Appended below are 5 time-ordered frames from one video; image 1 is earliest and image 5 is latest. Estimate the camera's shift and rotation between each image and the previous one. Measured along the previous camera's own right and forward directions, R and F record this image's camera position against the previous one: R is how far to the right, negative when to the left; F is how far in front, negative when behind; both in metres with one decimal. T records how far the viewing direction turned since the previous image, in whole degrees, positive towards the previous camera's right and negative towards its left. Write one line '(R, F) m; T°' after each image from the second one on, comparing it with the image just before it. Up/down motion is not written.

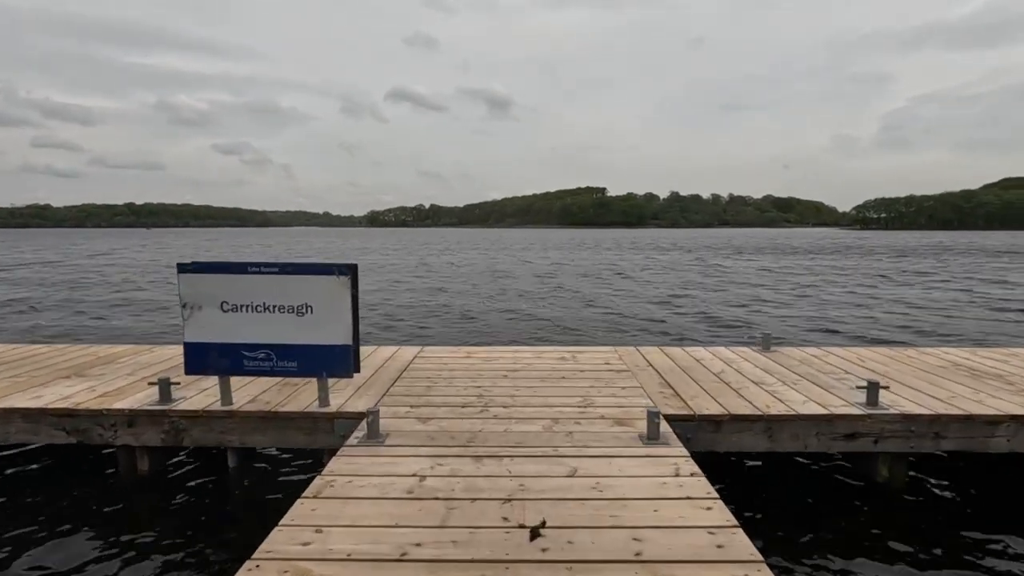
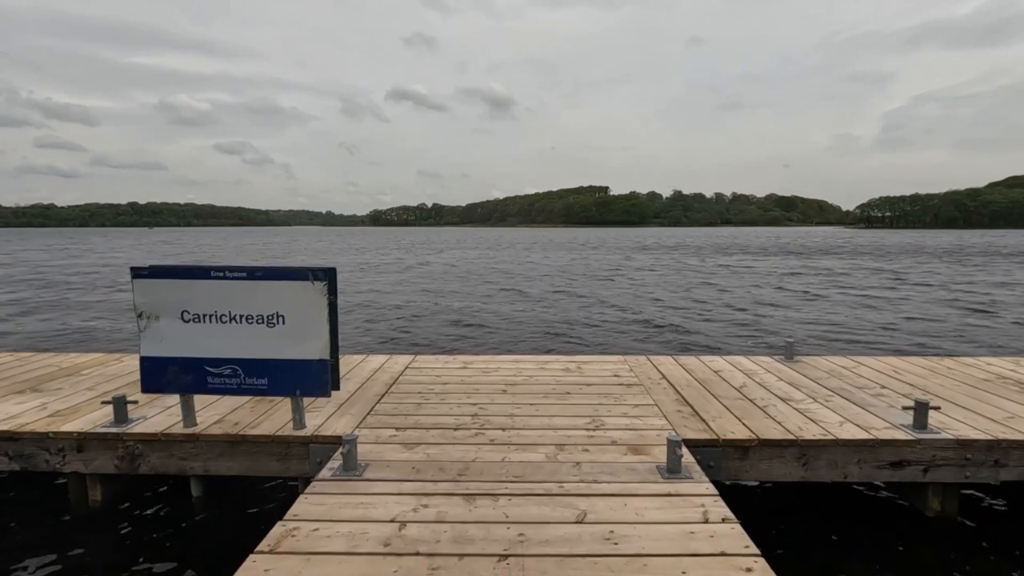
(0.0, +0.7) m; 0°
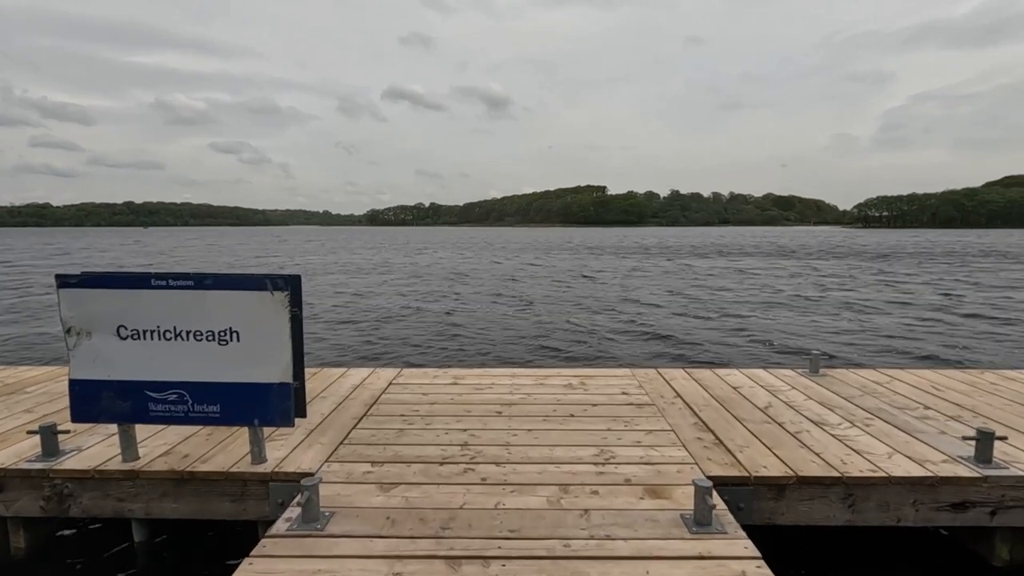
(0.0, +0.7) m; 0°
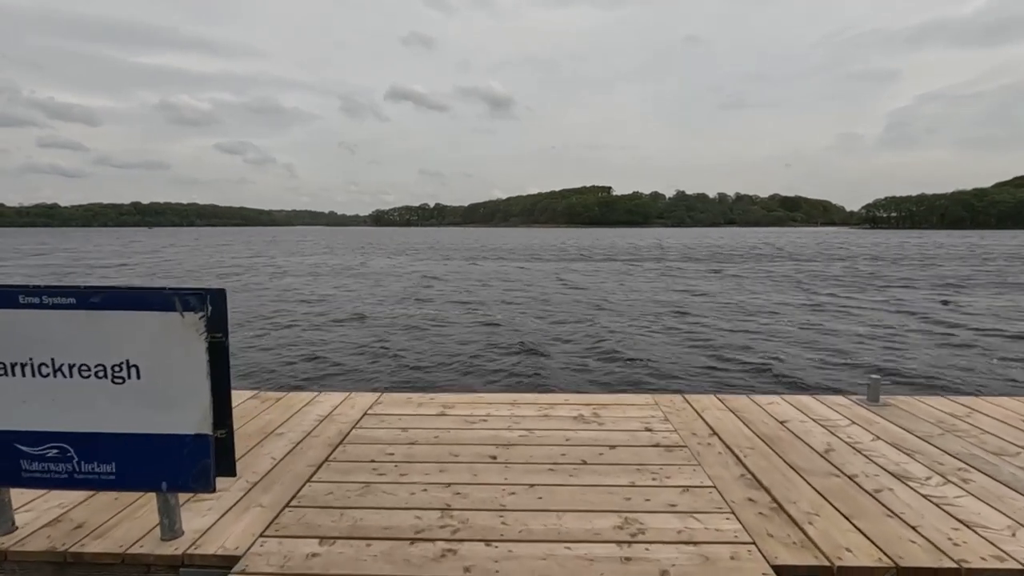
(+0.1, +1.1) m; 0°
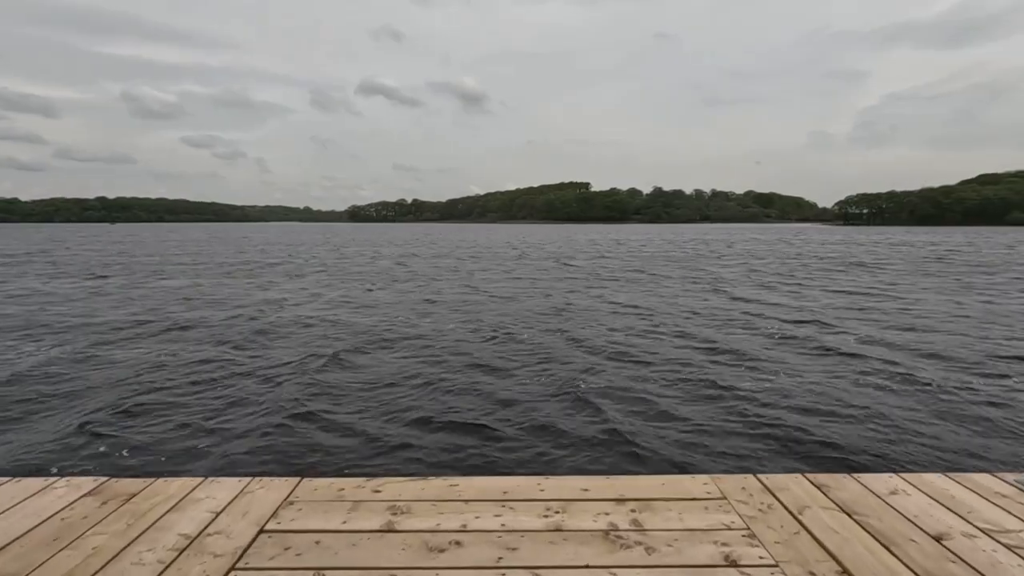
(-0.1, +2.1) m; +2°
